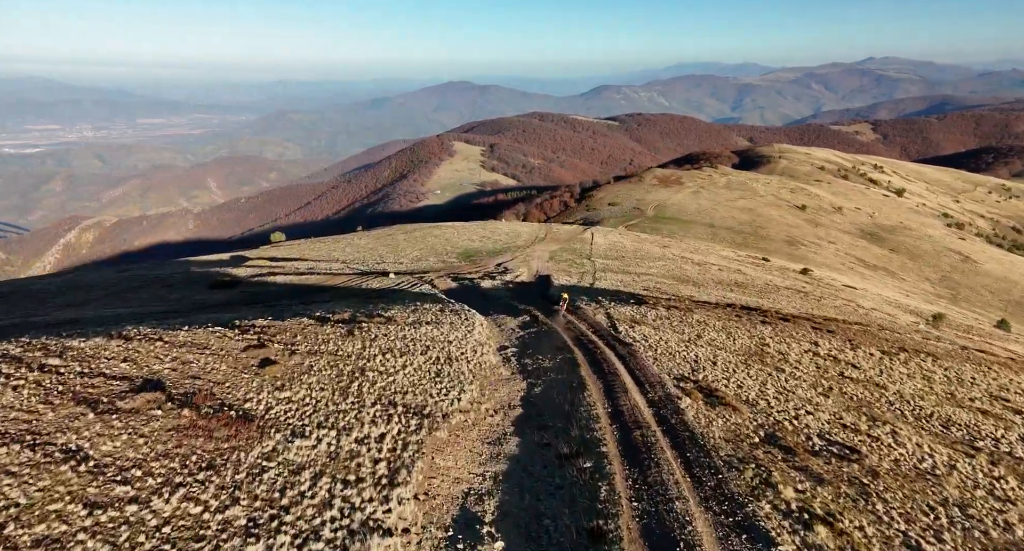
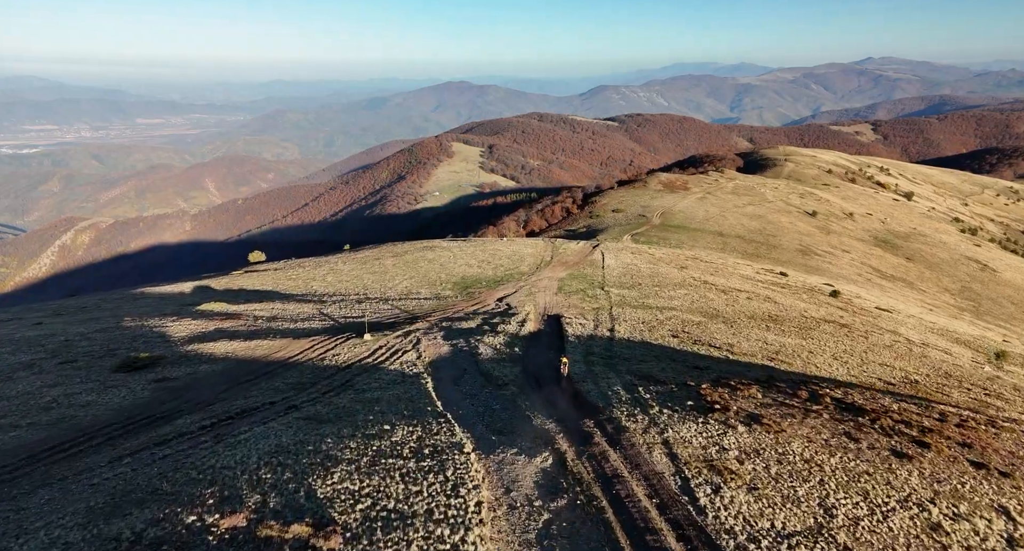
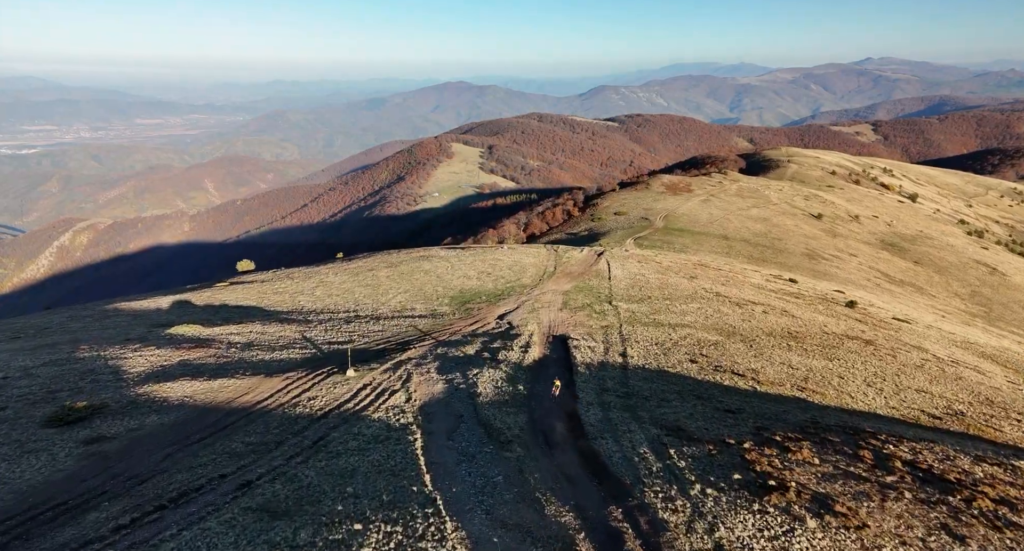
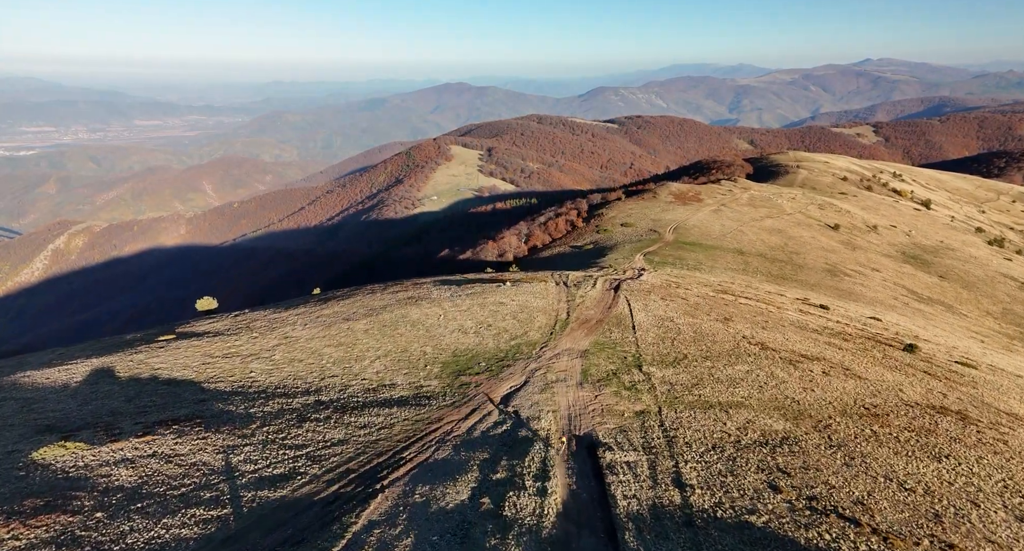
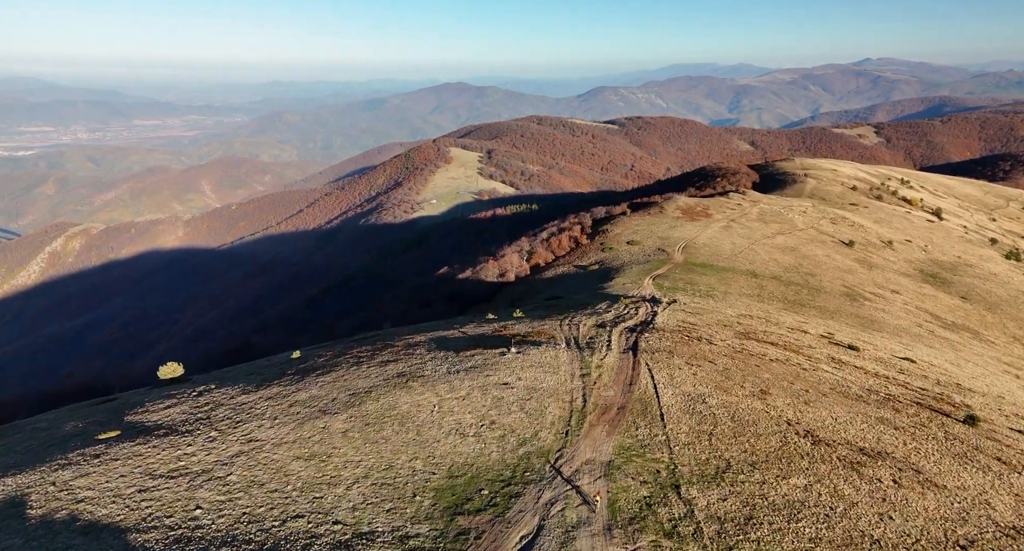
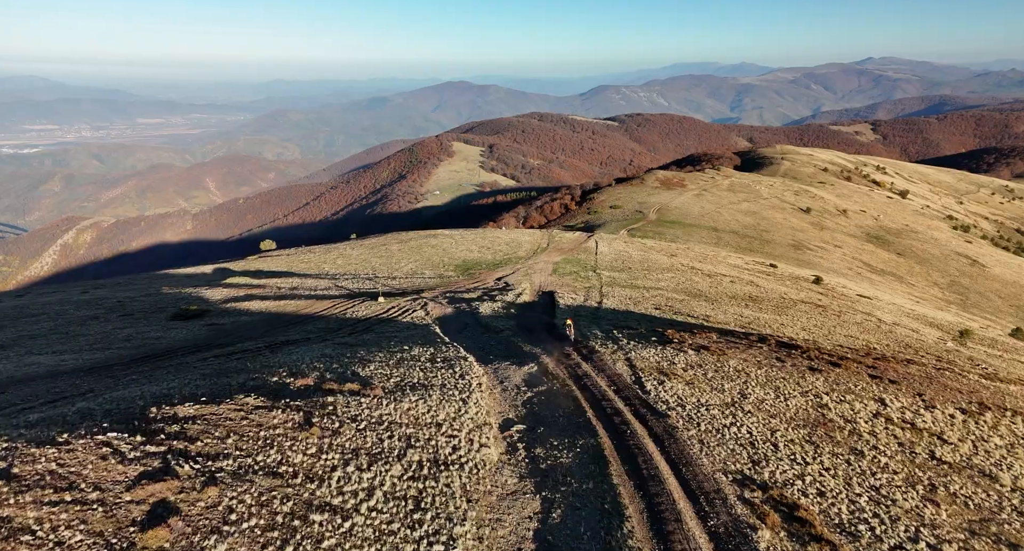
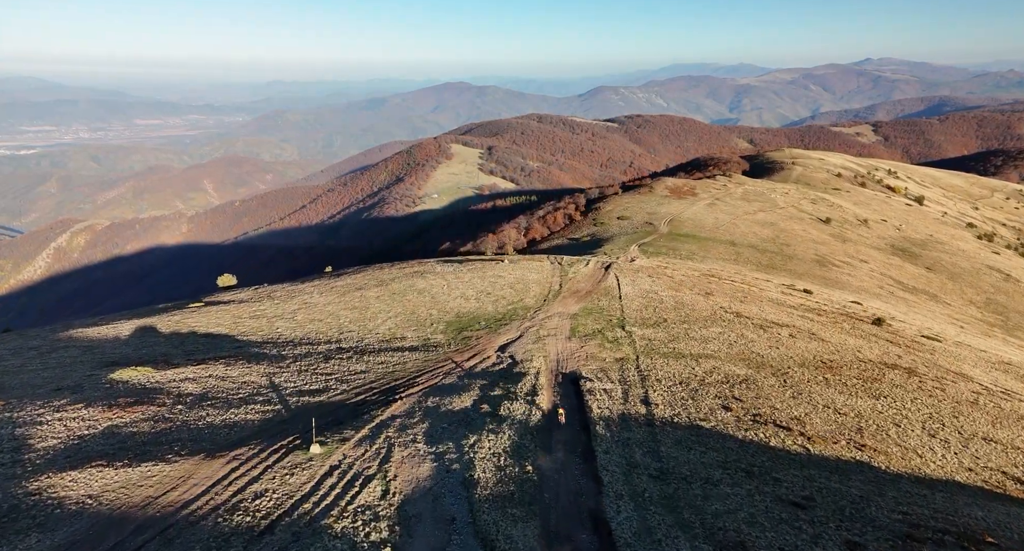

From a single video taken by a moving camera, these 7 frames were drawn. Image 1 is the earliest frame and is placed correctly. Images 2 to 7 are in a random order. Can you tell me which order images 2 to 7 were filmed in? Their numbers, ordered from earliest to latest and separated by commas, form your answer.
6, 2, 3, 7, 4, 5
